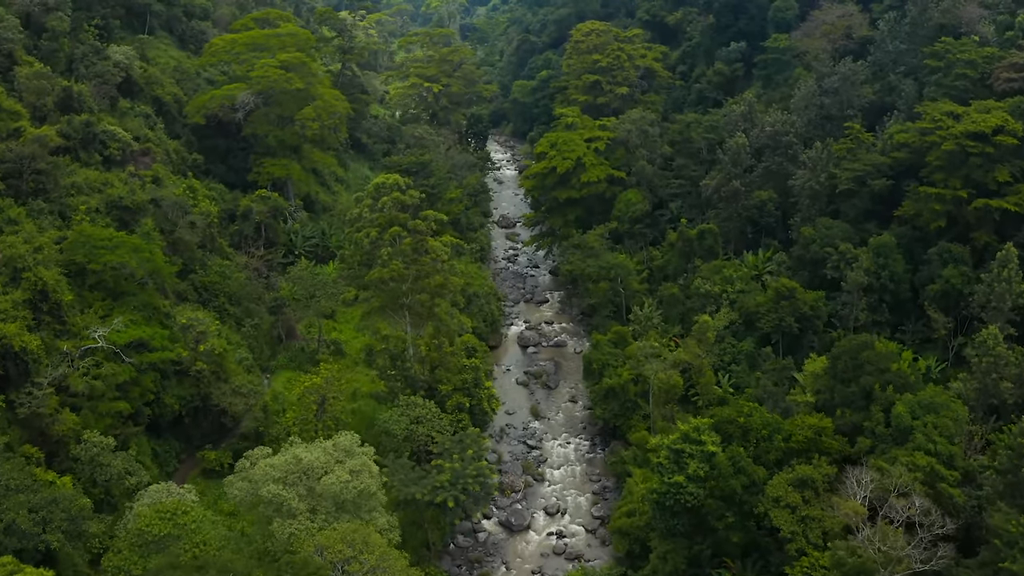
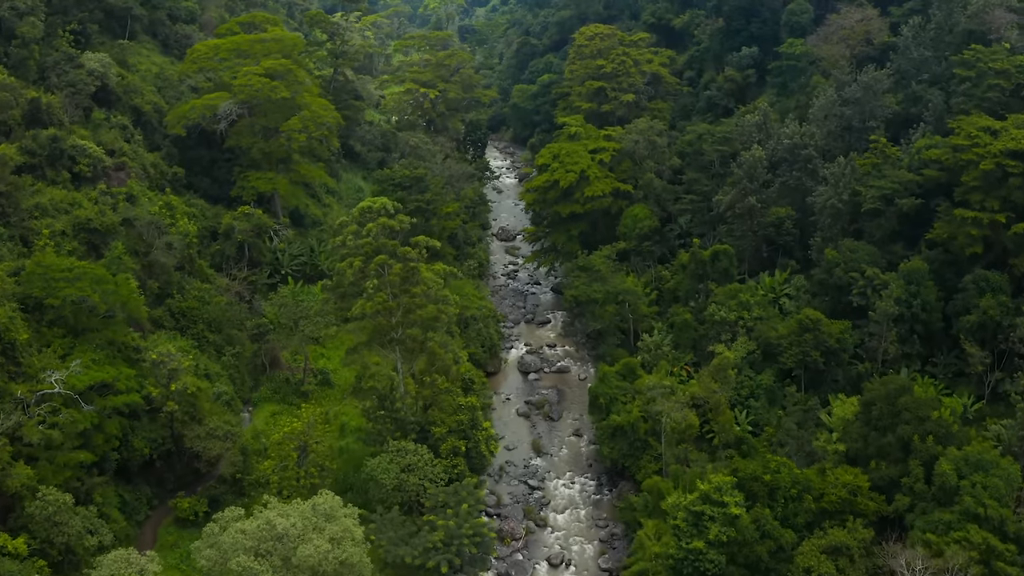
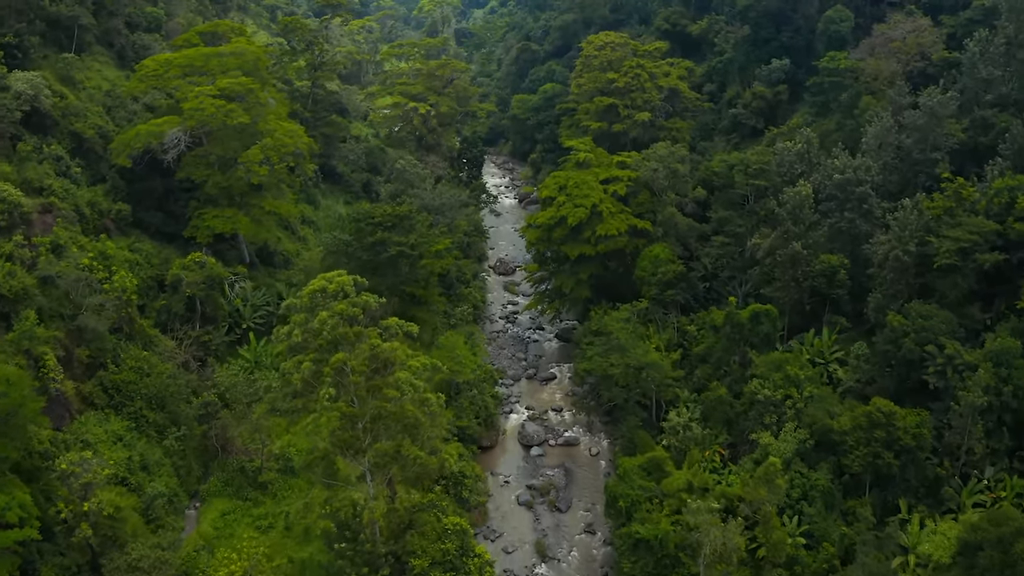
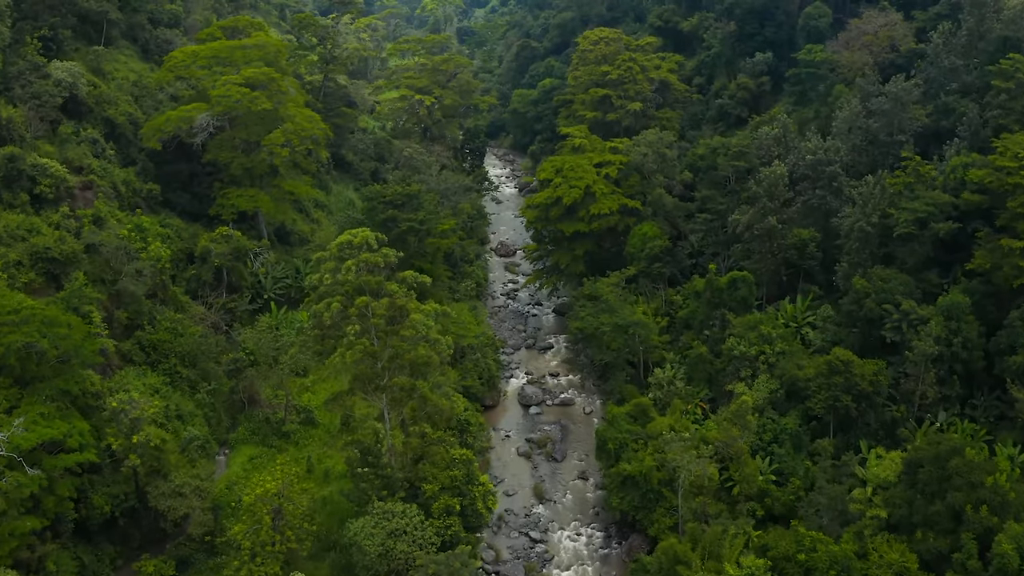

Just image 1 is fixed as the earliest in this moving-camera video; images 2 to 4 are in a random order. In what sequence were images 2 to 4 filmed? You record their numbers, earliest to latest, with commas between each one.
2, 4, 3
